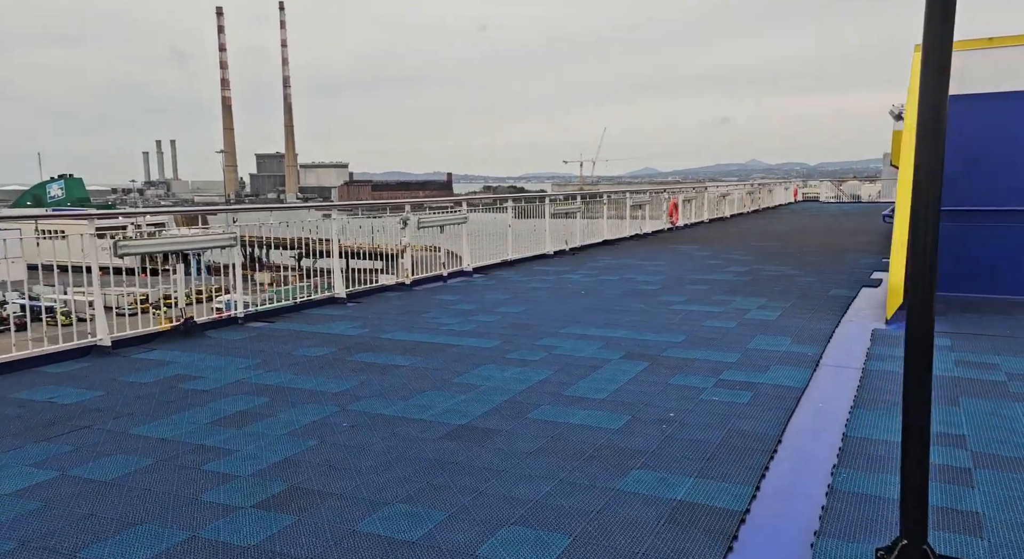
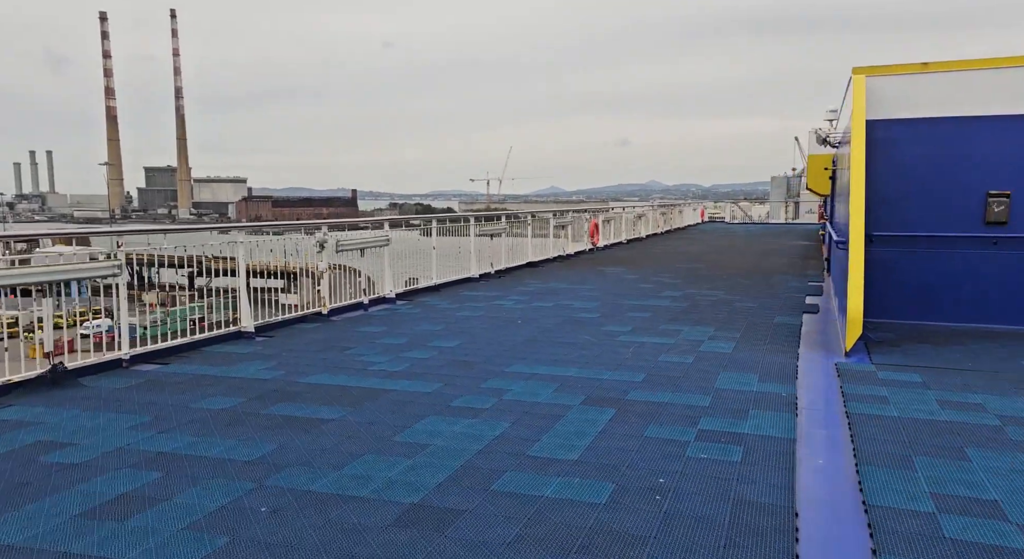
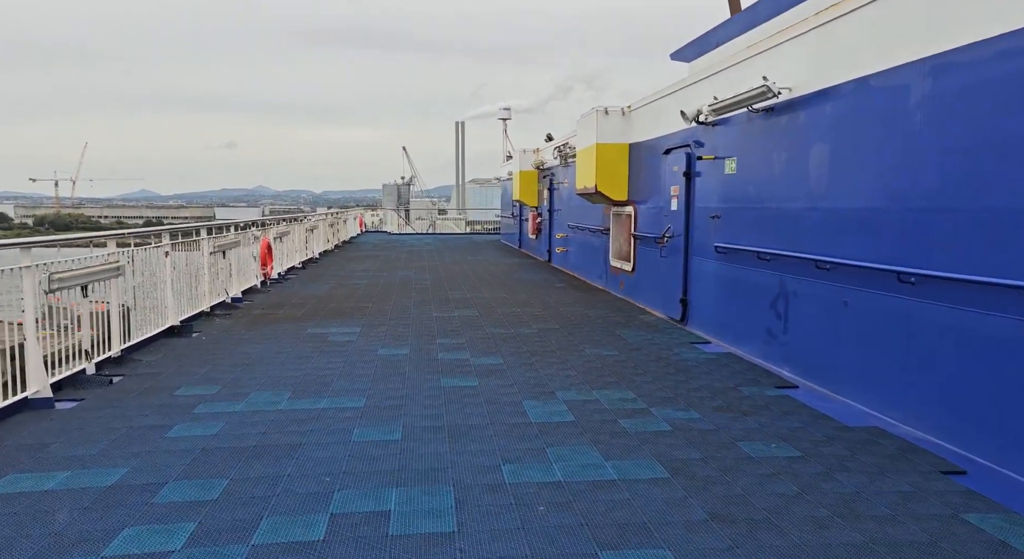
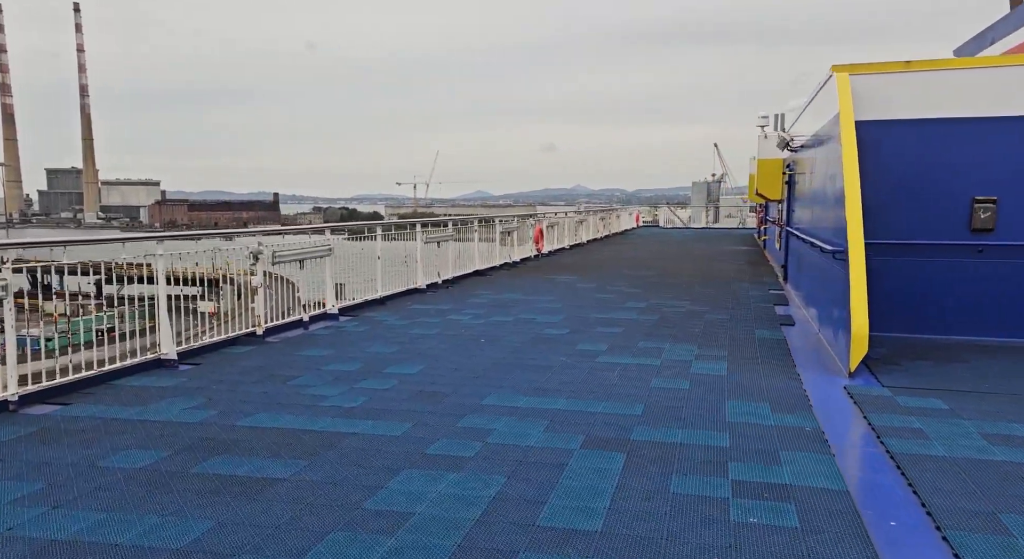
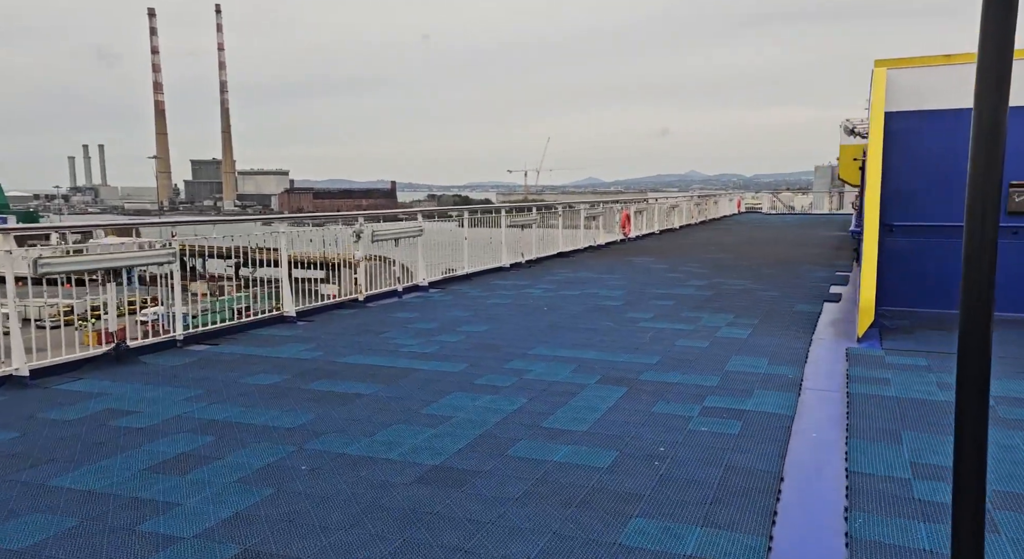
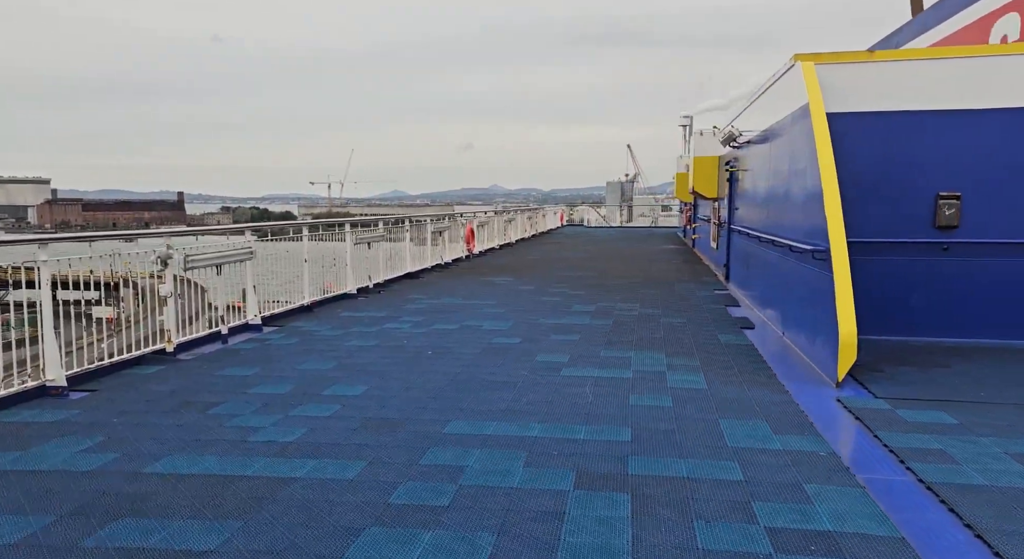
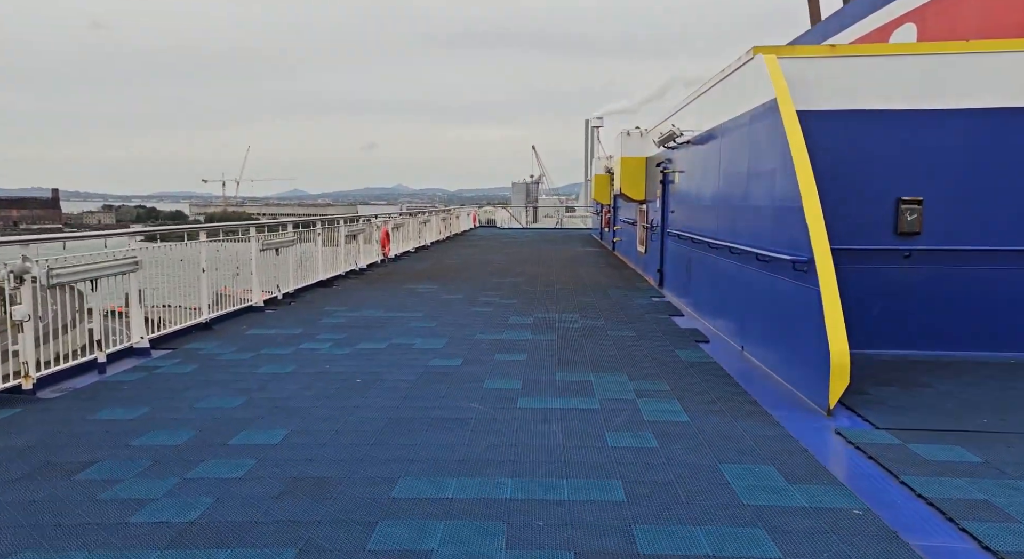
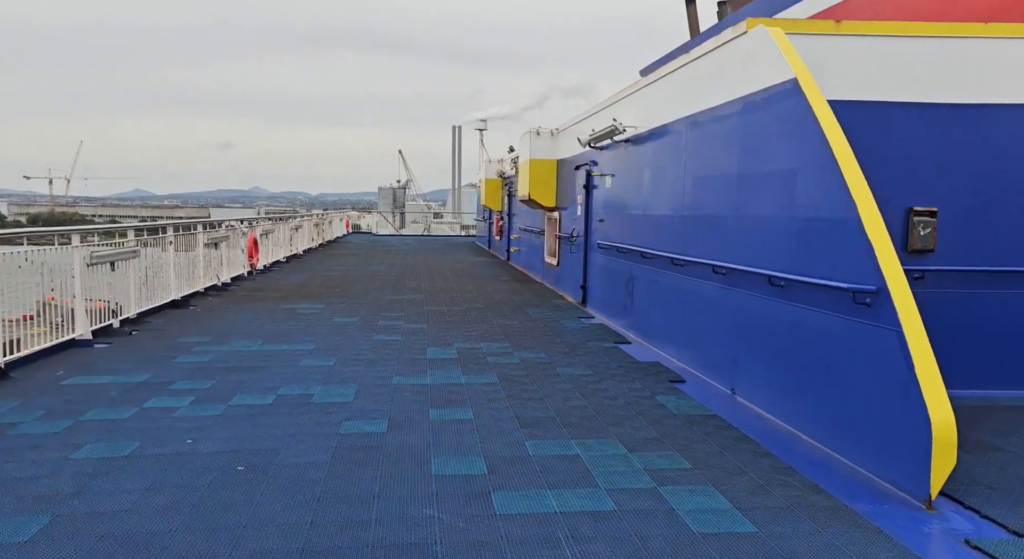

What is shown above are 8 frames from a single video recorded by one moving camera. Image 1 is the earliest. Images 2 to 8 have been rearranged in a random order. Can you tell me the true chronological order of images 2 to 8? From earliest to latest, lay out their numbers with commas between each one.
5, 2, 4, 6, 7, 8, 3
